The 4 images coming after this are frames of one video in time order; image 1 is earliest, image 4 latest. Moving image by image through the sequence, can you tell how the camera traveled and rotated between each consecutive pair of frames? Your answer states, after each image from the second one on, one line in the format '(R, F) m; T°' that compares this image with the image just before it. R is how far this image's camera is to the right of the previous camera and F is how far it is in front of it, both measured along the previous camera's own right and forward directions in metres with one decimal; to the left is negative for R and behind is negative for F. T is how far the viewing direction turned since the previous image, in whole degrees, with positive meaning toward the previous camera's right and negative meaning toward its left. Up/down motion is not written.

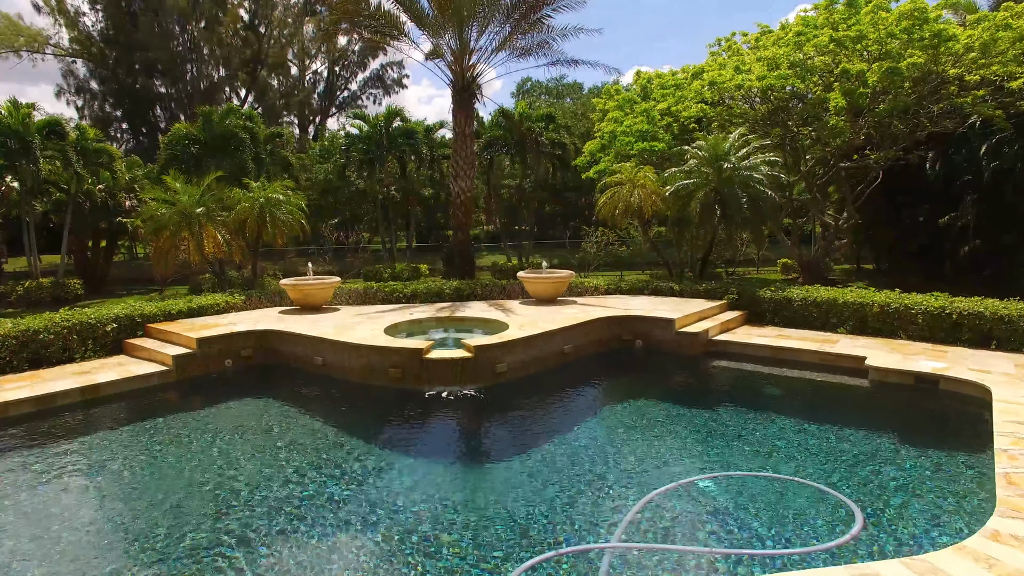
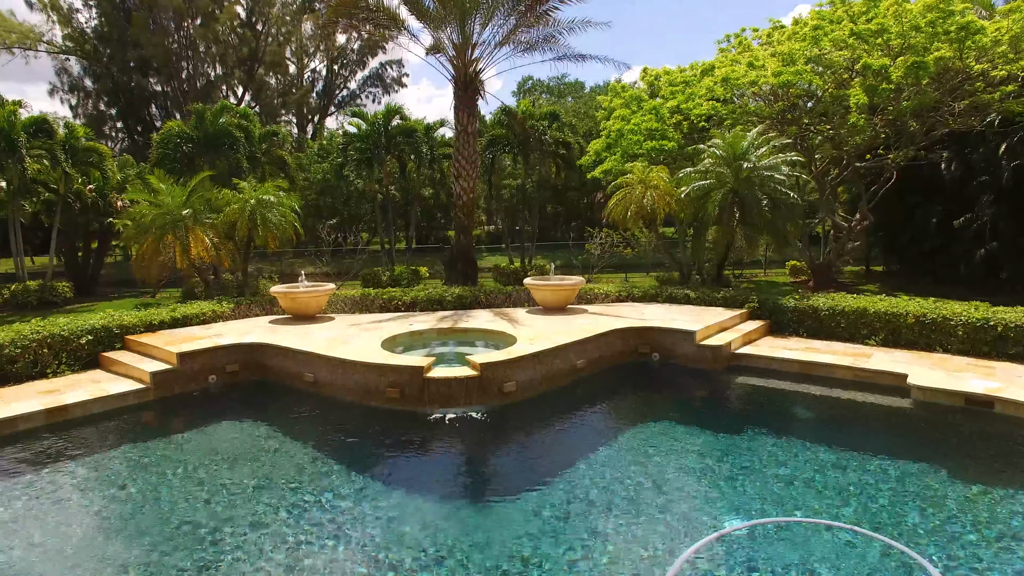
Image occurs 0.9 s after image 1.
(-0.3, +0.7) m; 0°
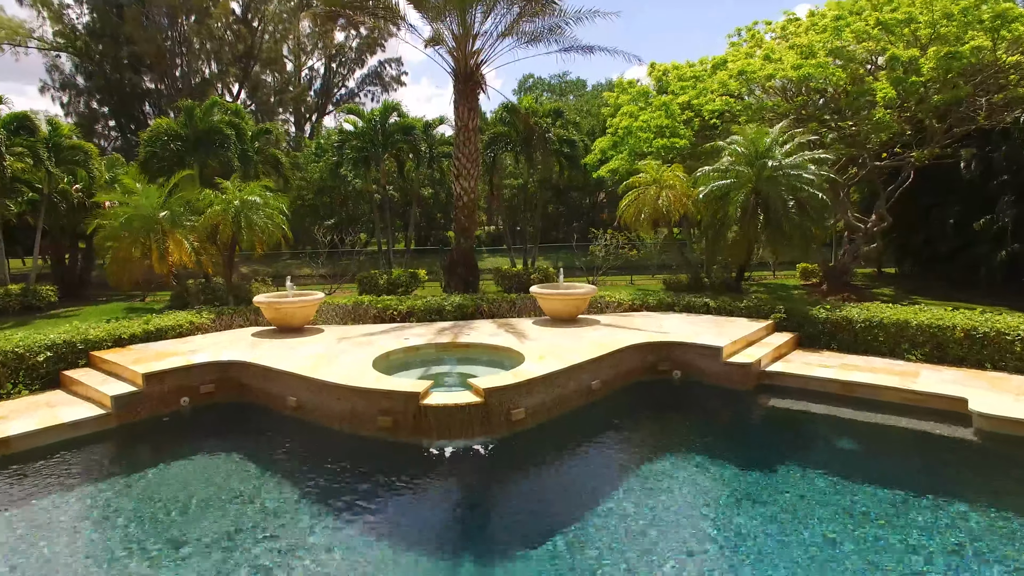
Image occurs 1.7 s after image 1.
(-0.2, +0.9) m; 0°
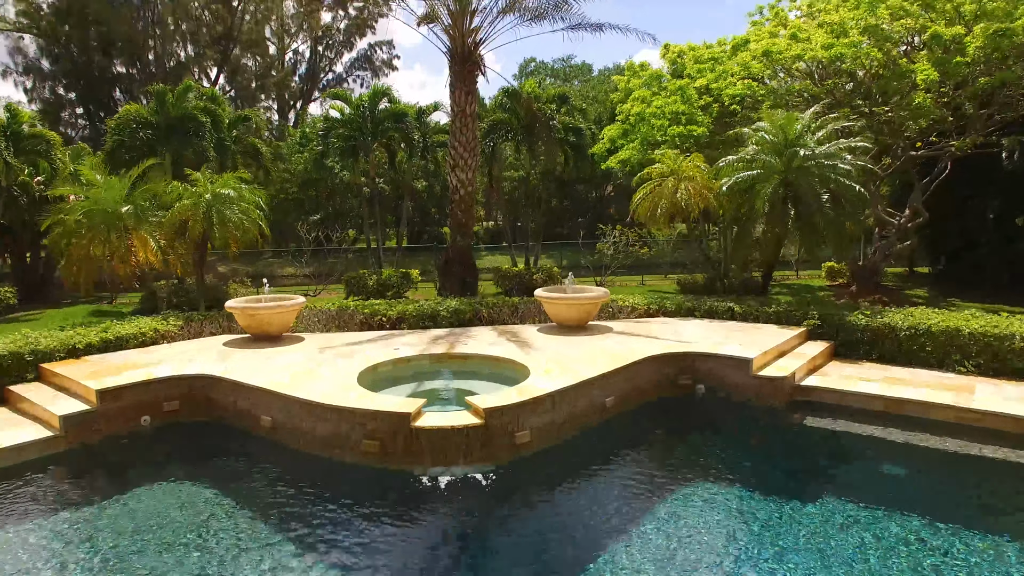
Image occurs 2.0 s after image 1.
(-0.1, +1.0) m; 0°
